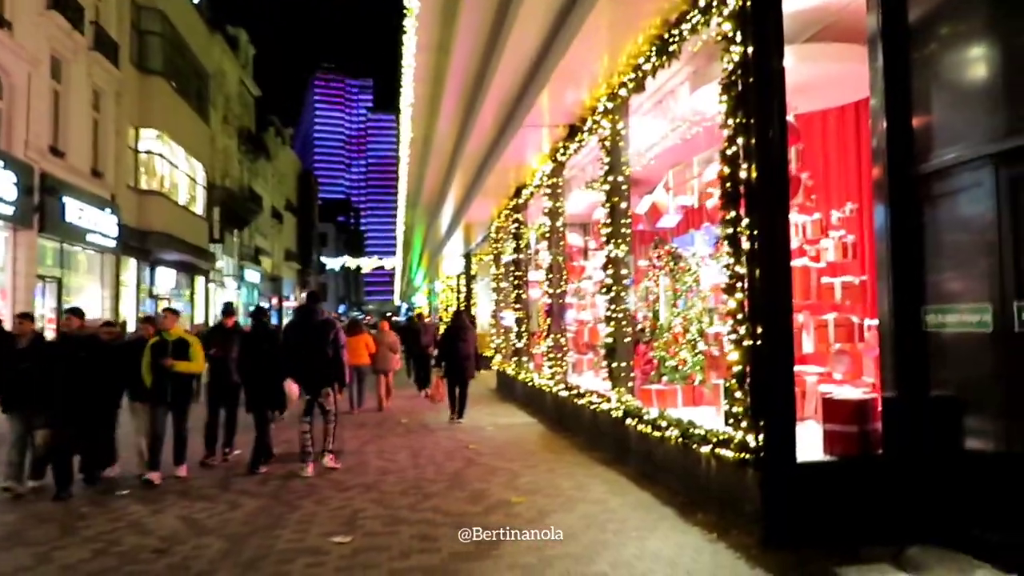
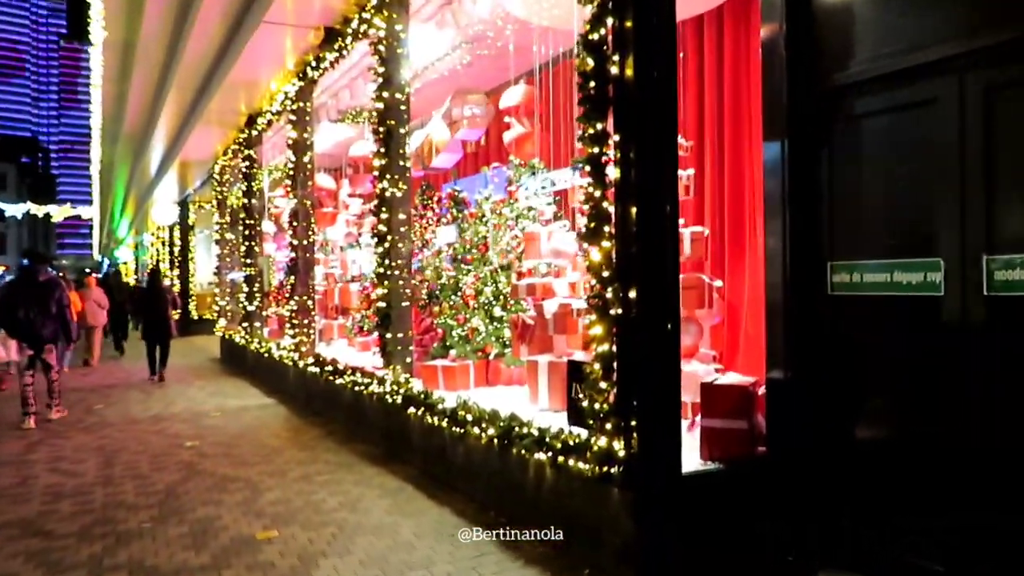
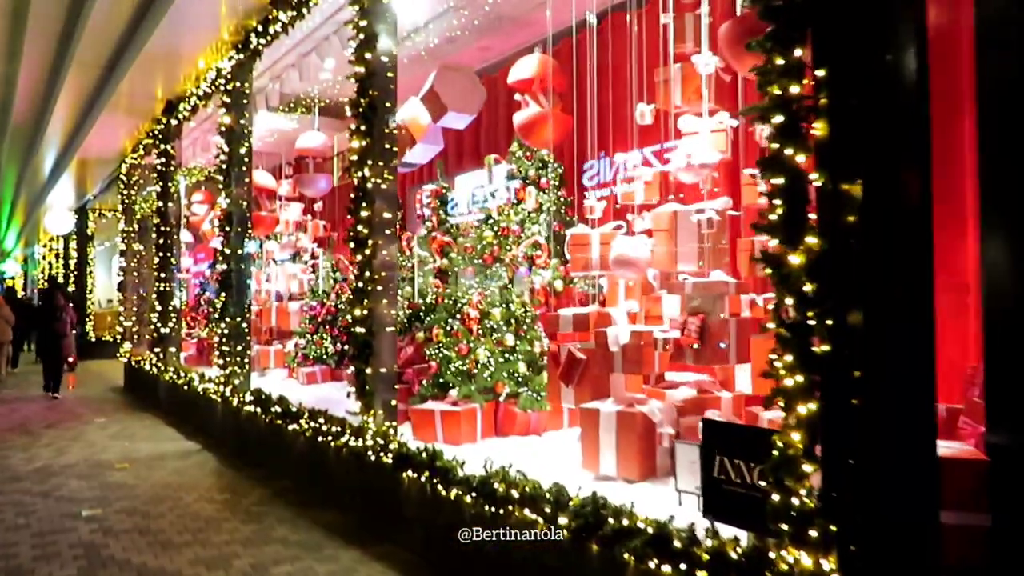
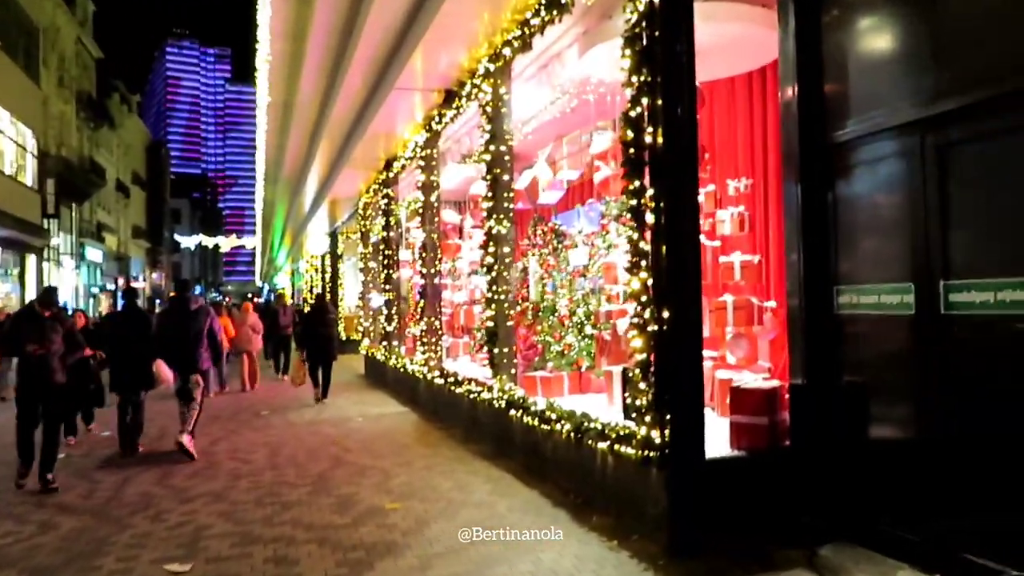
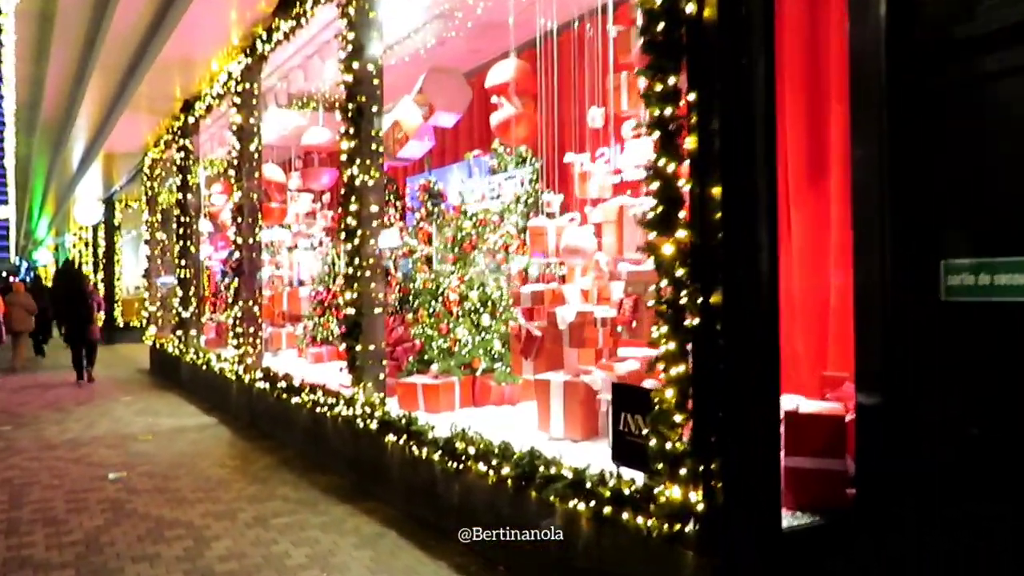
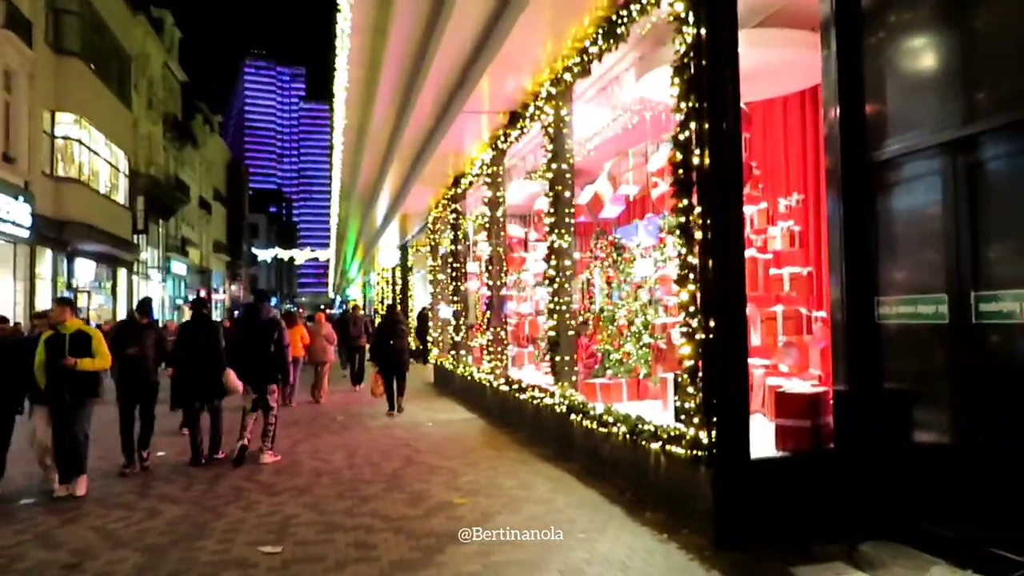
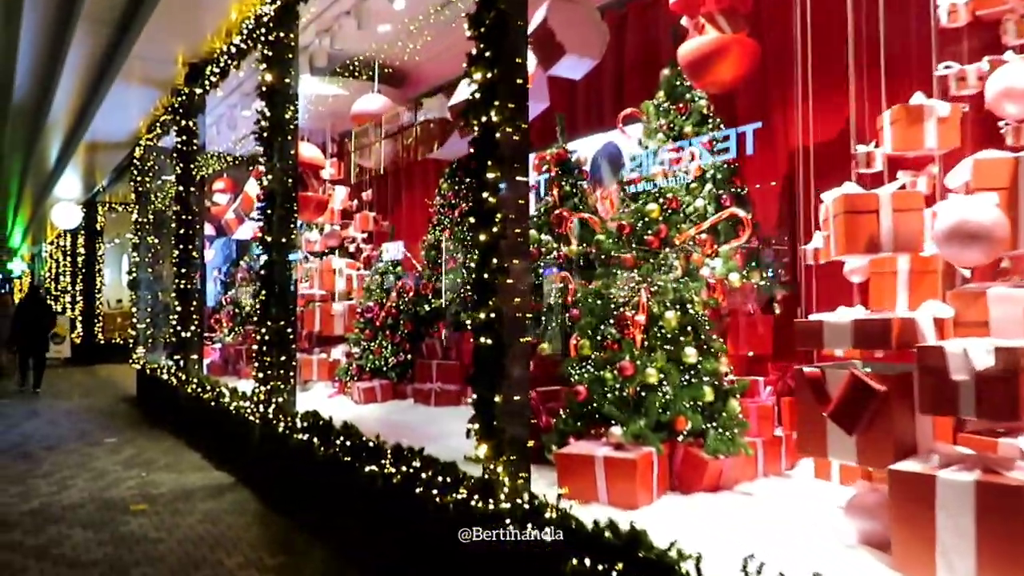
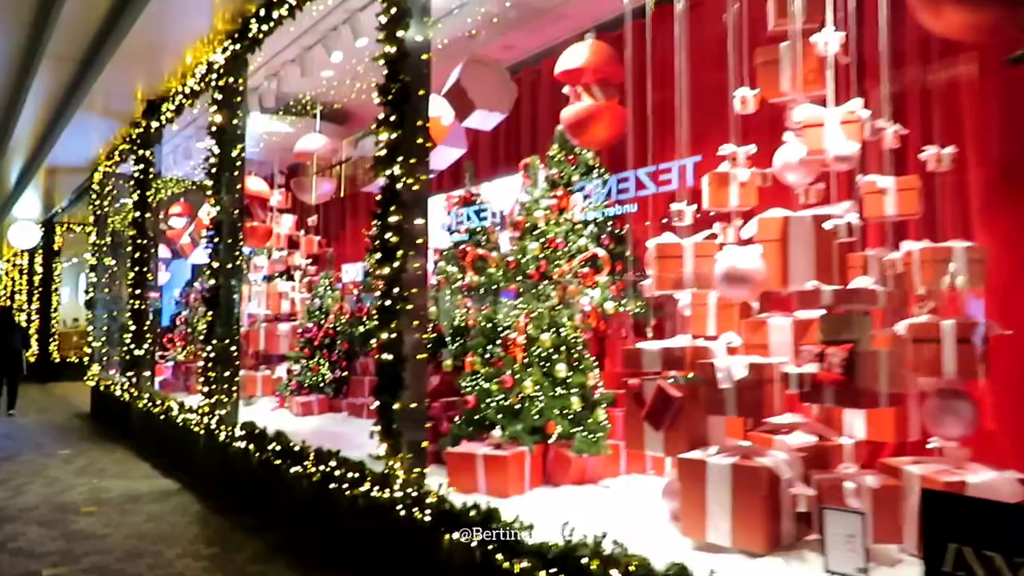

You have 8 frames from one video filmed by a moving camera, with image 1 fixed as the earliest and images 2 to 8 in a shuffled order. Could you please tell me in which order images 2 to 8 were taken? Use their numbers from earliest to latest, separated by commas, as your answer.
6, 4, 2, 5, 3, 8, 7
